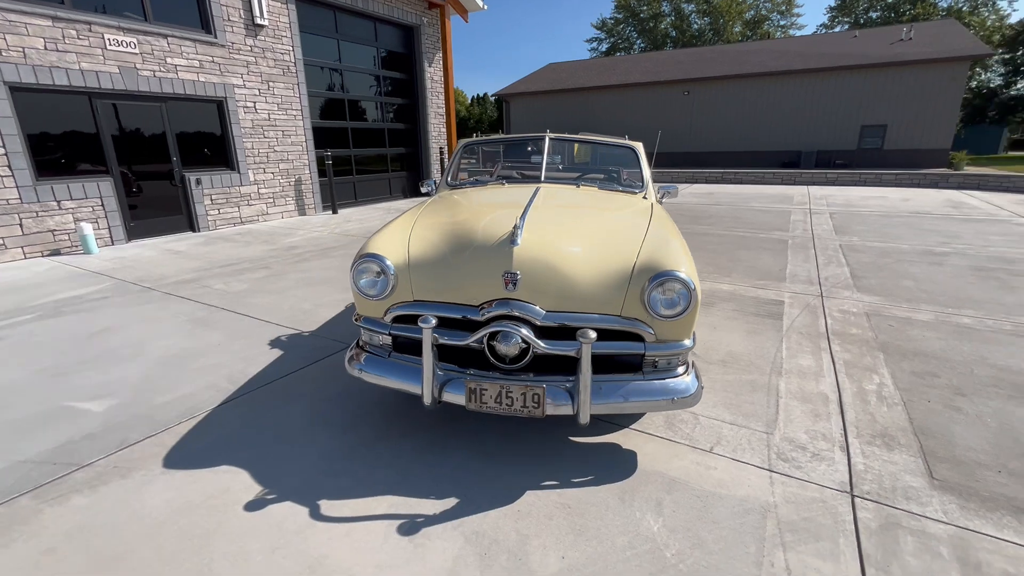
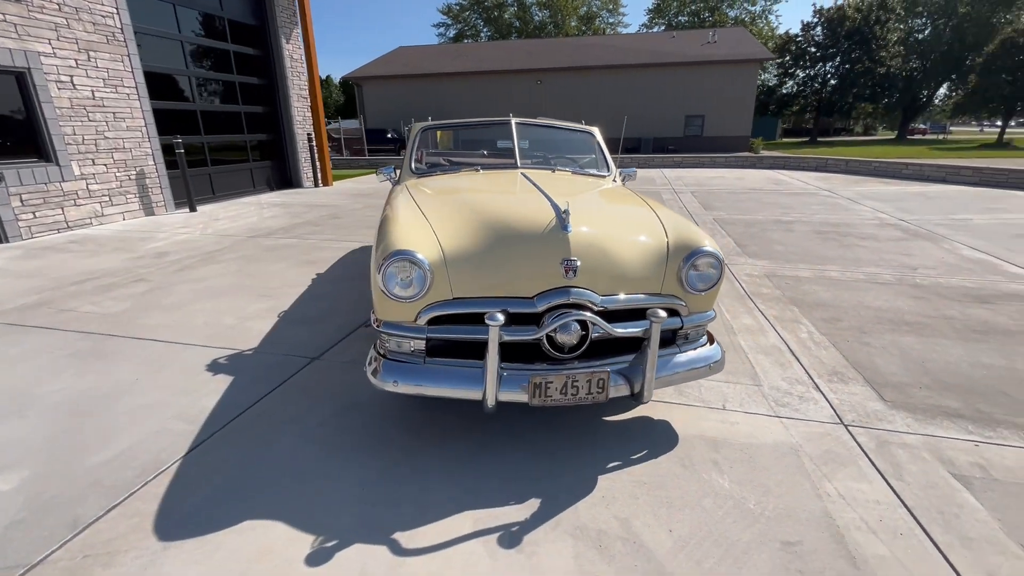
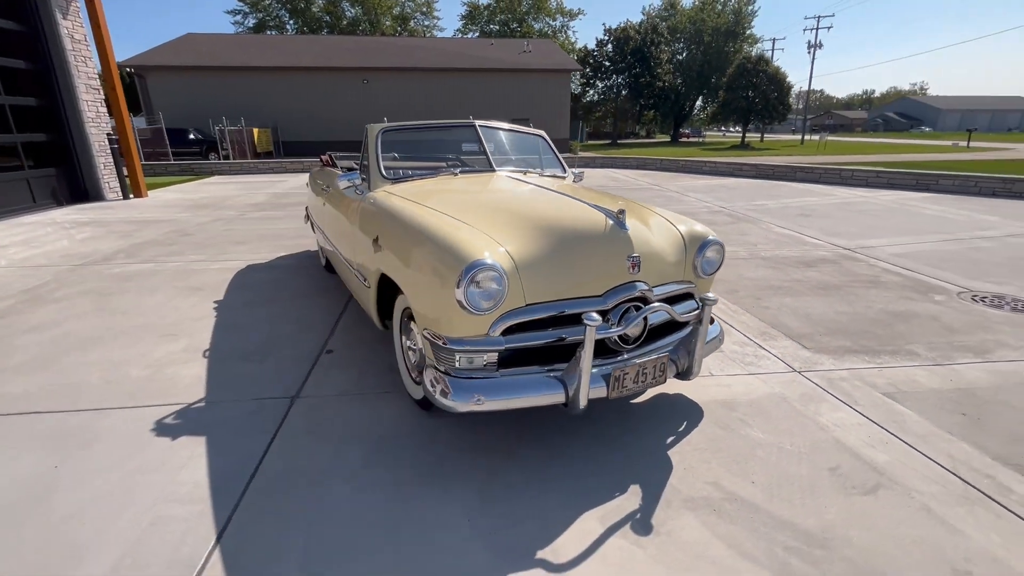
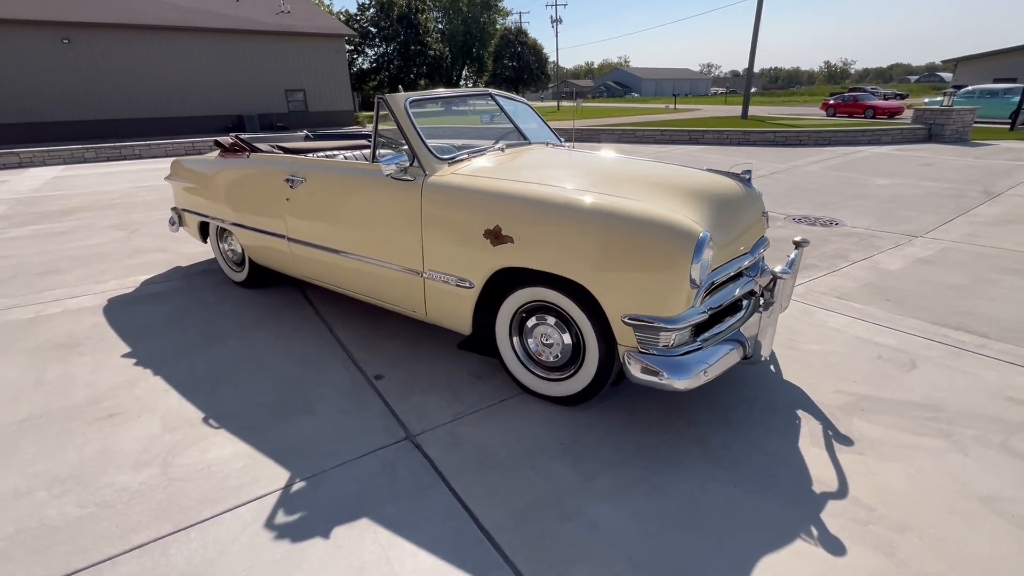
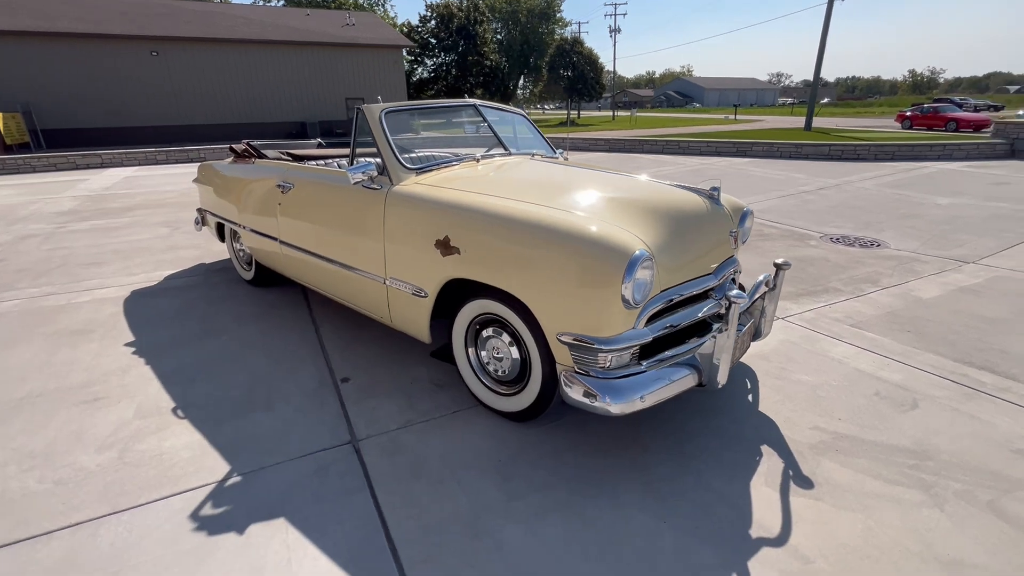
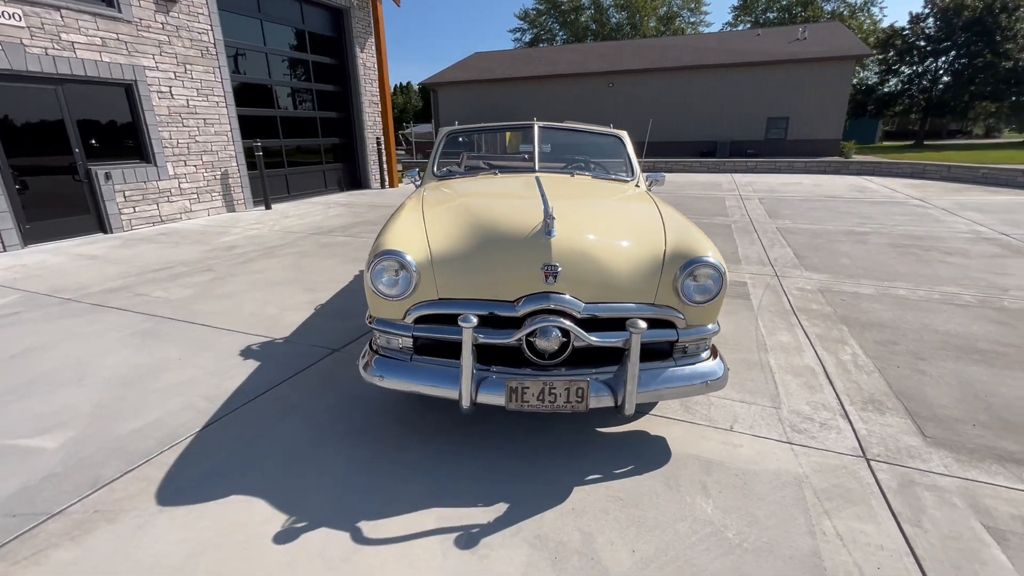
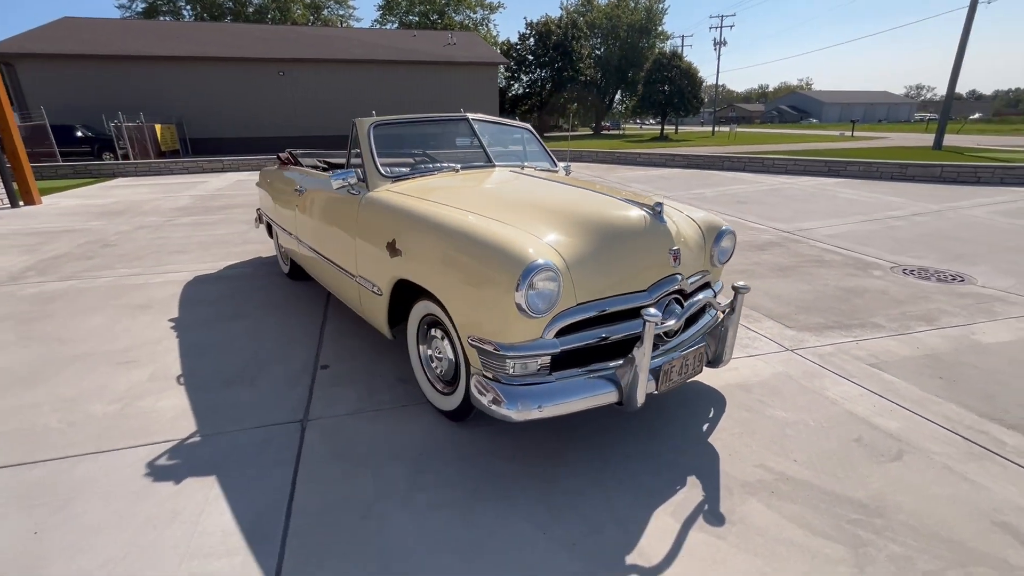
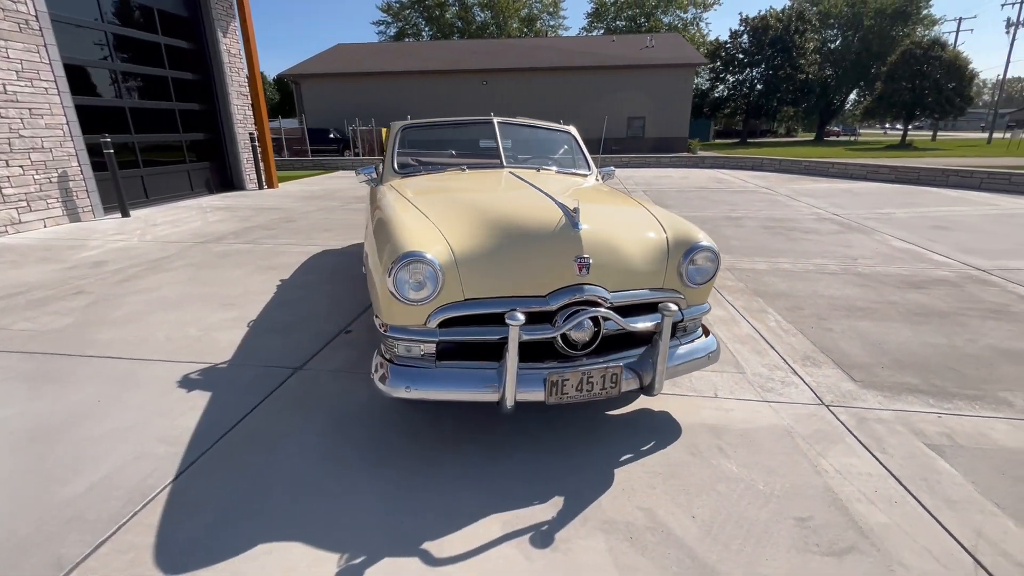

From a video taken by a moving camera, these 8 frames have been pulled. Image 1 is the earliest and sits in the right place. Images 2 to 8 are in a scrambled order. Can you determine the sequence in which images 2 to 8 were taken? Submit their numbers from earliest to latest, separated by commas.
6, 2, 8, 3, 7, 5, 4
